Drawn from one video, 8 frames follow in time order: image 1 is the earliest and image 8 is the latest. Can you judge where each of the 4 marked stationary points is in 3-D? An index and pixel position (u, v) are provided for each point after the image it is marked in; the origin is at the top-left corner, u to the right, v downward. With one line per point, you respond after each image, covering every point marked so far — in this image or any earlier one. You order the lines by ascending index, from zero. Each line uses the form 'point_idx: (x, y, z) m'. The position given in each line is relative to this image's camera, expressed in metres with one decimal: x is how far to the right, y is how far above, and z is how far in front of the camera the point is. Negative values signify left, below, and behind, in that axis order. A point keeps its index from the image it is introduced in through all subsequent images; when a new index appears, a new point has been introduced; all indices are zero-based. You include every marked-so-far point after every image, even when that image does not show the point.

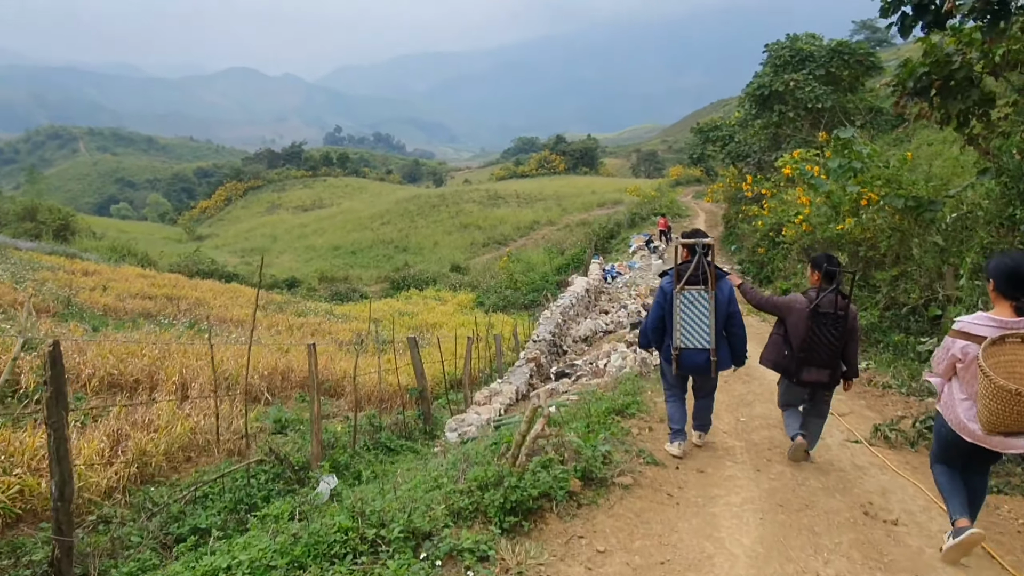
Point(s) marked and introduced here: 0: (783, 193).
0: (+5.5, +2.0, +15.3) m
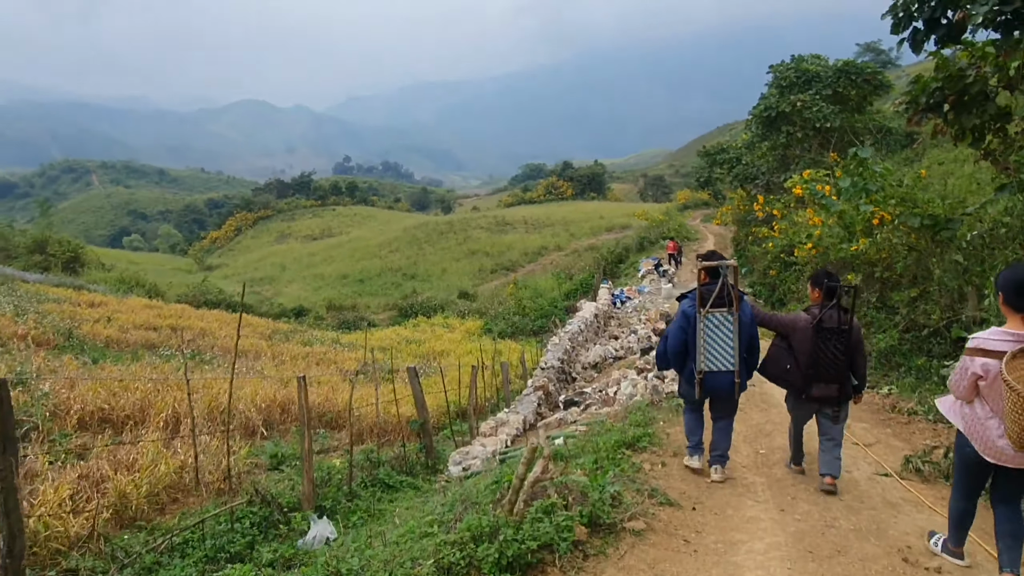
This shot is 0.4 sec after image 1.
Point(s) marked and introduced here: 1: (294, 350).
0: (+5.7, +1.5, +15.0) m
1: (-5.0, -1.4, +17.1) m
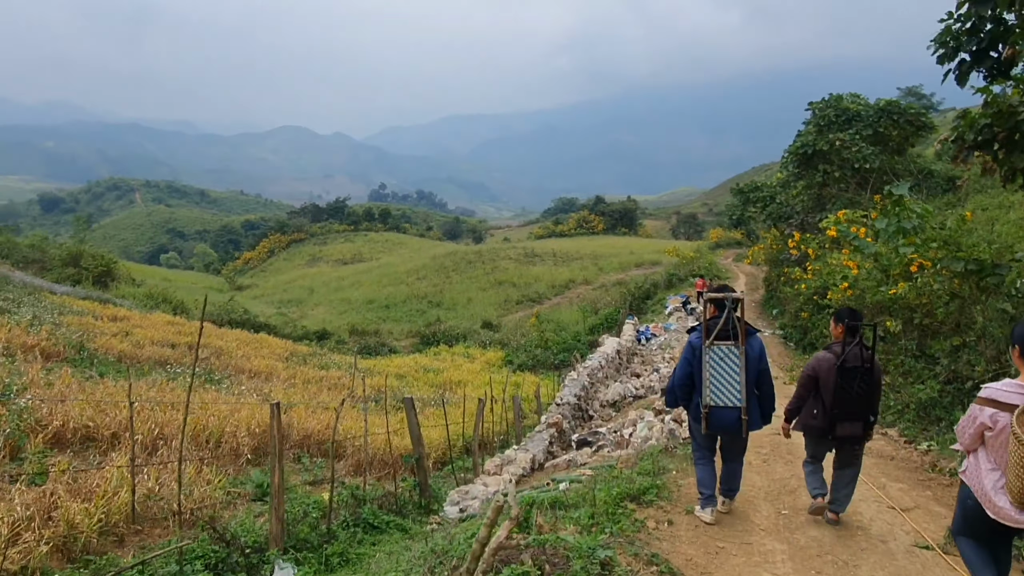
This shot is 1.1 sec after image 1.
0: (+6.1, +0.6, +14.5) m
1: (-4.6, -1.9, +16.8) m
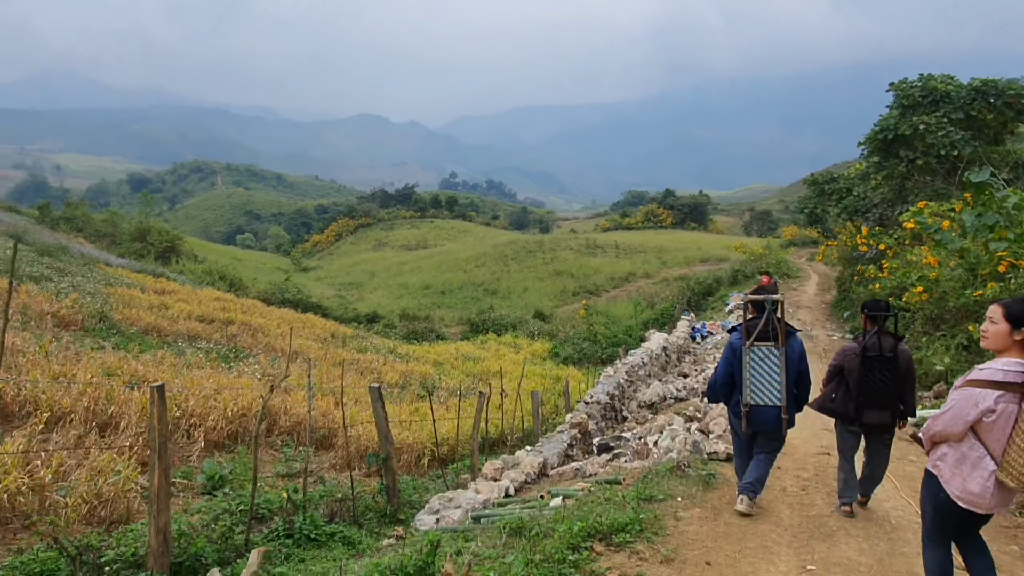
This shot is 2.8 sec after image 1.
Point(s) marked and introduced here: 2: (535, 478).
0: (+6.8, +0.6, +12.9) m
1: (-3.7, -1.5, +16.3) m
2: (+0.2, -1.7, +6.7) m
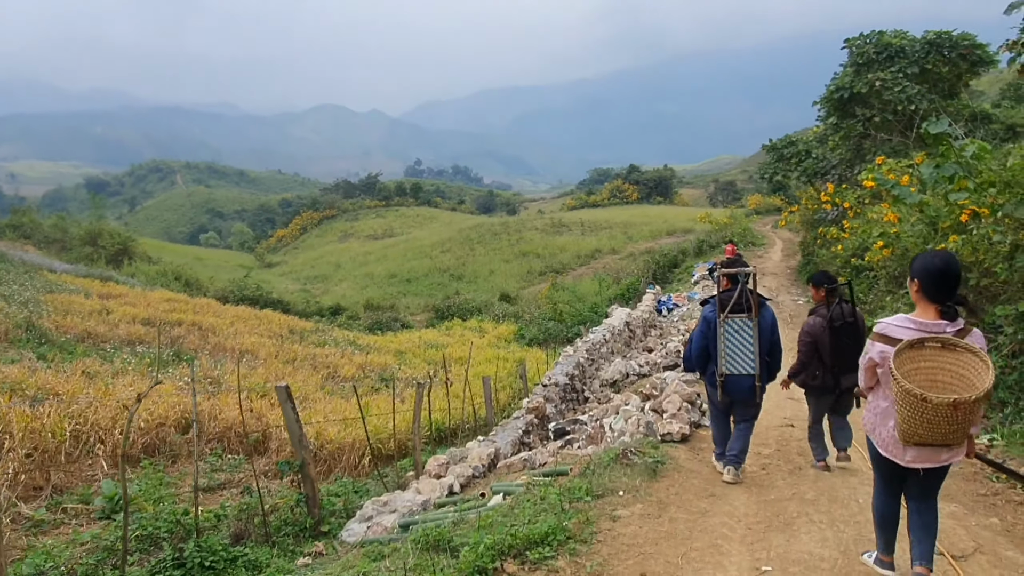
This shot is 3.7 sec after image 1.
0: (+6.0, +1.3, +12.6) m
1: (-4.5, -1.3, +15.6) m
2: (-0.2, -1.5, +6.2) m
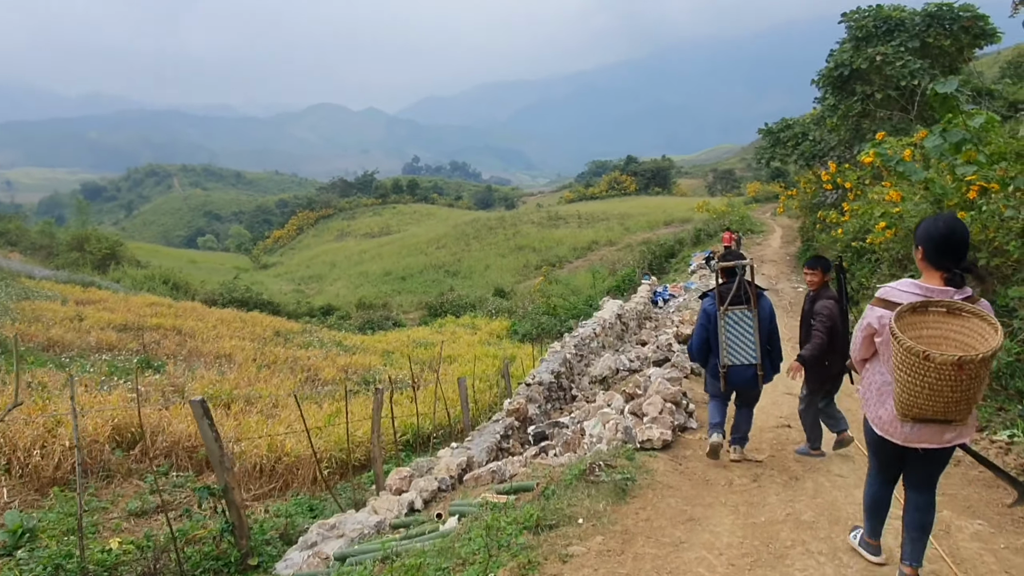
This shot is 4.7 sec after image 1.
0: (+5.7, +1.6, +12.0) m
1: (-4.7, -1.3, +15.1) m
2: (-0.5, -1.5, +5.6) m
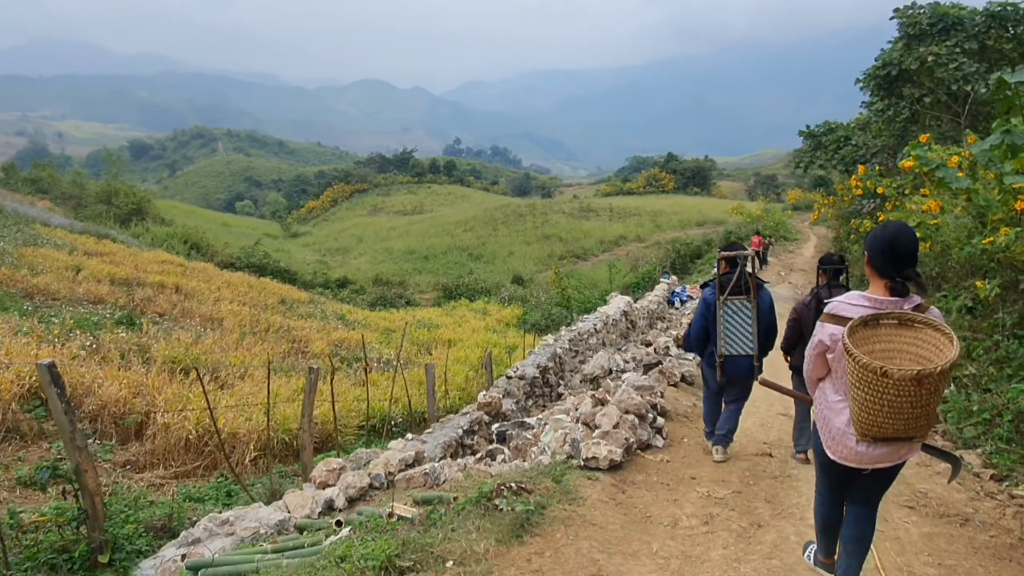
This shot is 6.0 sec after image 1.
0: (+5.8, +1.3, +11.1) m
1: (-4.7, -0.7, +14.6) m
2: (-0.9, -1.3, +5.0) m
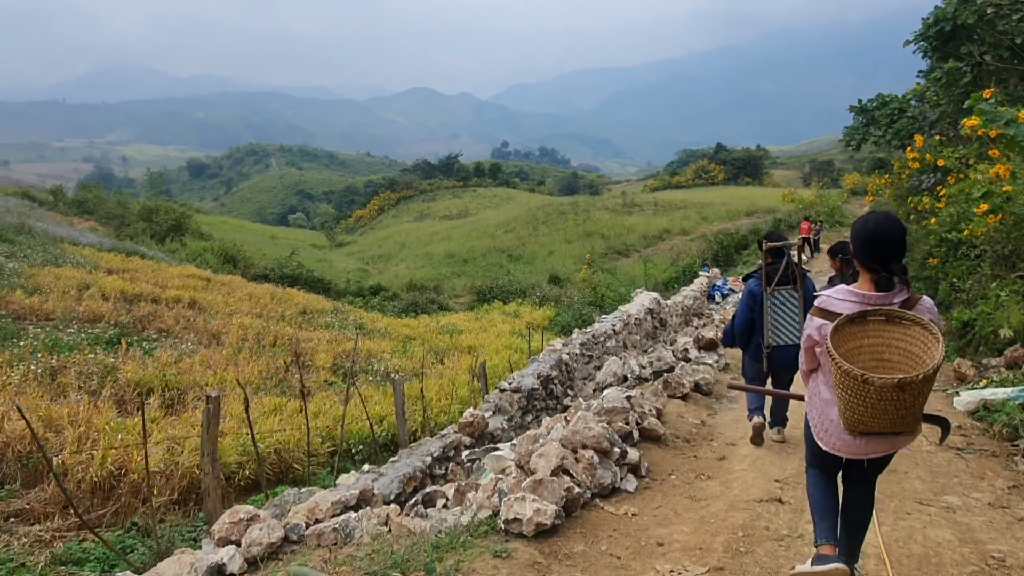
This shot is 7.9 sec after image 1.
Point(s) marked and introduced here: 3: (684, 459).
0: (+5.8, +1.5, +9.6) m
1: (-4.3, -0.9, +13.9) m
2: (-1.1, -1.3, +4.0) m
3: (+1.0, -1.0, +4.3) m
